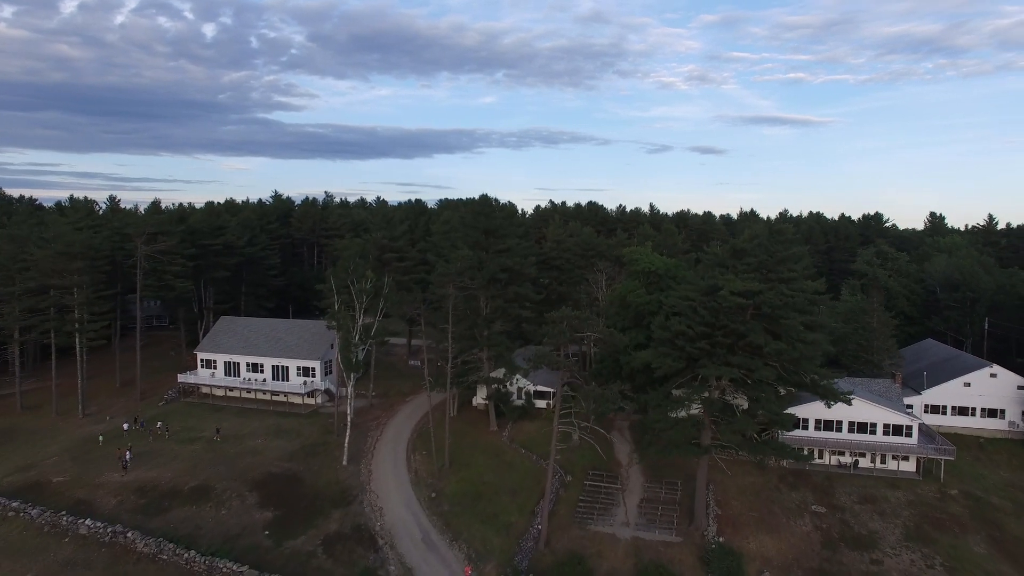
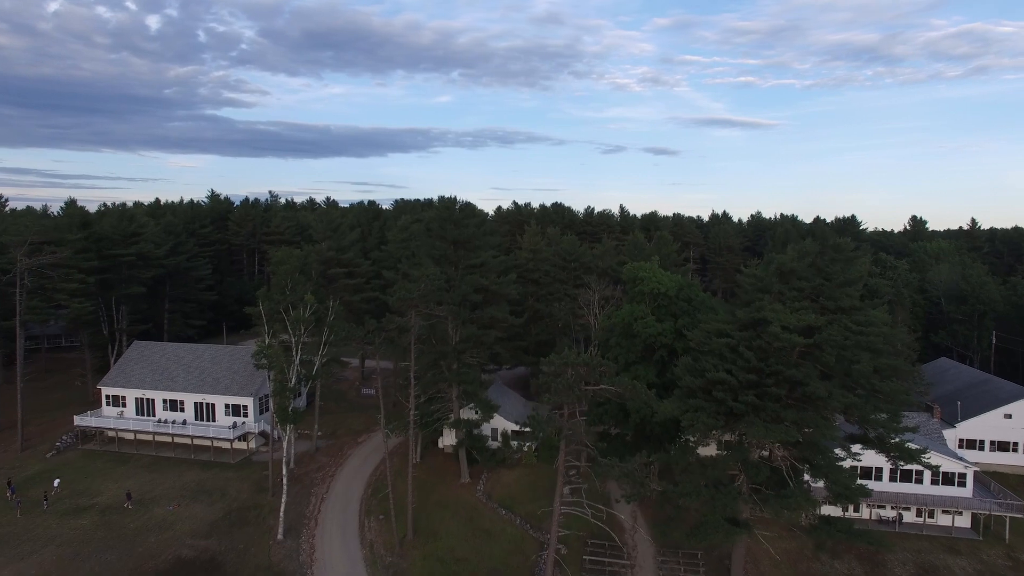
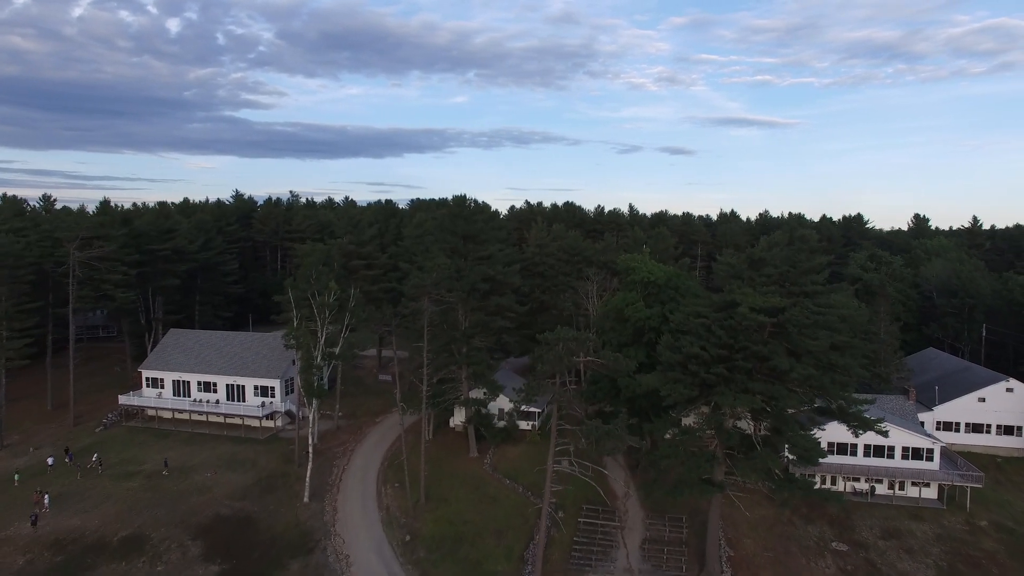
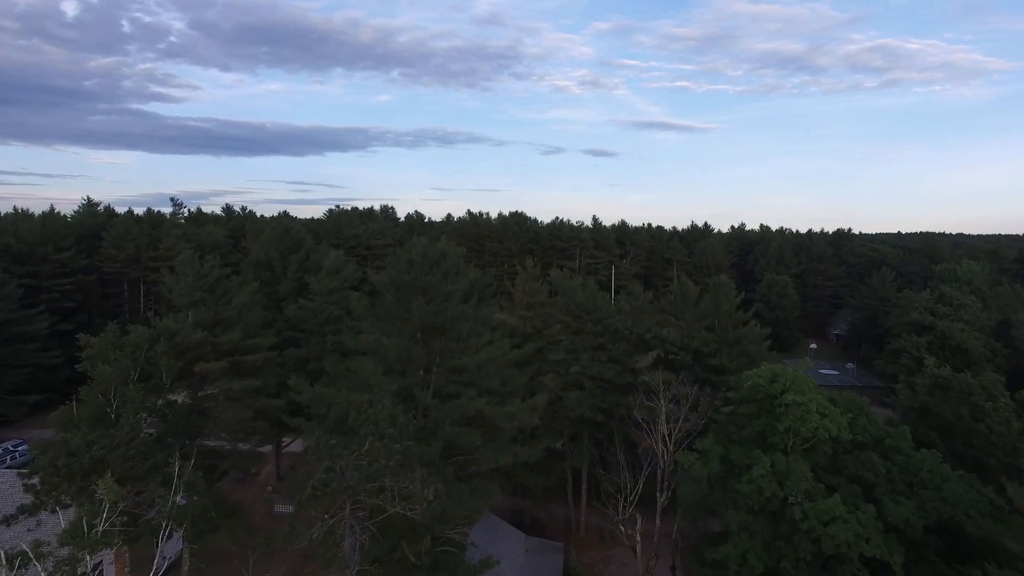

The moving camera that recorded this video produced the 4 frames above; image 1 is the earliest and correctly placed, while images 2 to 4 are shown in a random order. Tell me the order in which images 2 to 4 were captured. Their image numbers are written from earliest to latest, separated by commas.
3, 2, 4
